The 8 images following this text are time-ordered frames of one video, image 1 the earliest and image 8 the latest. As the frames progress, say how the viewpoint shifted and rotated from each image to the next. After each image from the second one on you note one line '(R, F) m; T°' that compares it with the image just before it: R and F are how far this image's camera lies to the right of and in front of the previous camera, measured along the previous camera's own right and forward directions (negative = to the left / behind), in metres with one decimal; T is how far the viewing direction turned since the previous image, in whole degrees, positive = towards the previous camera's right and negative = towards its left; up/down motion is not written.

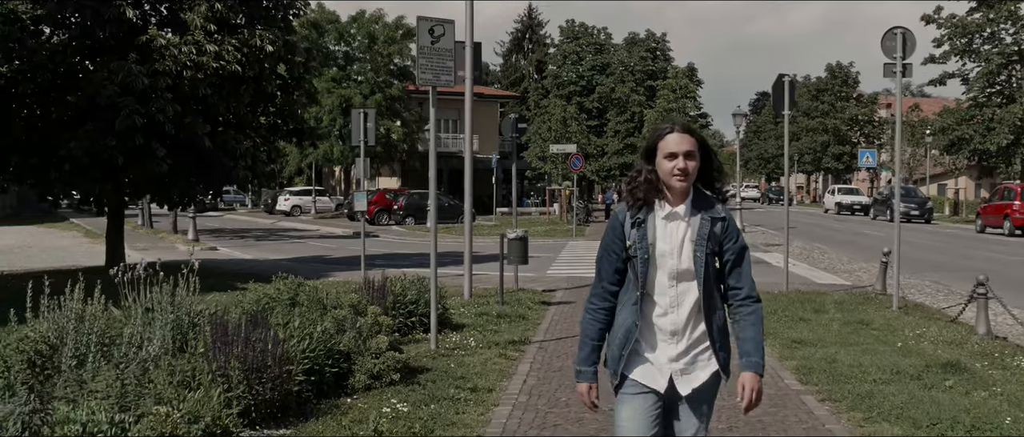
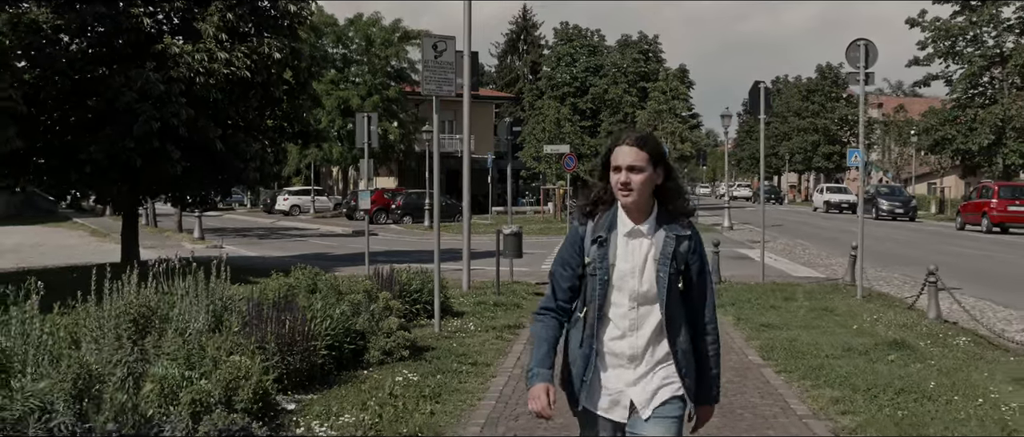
(0.0, -1.0) m; 0°
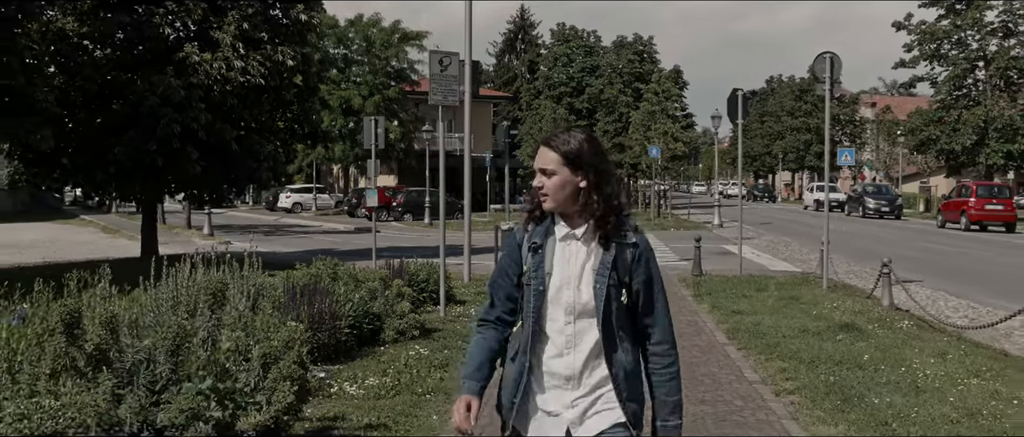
(0.0, -1.2) m; 0°
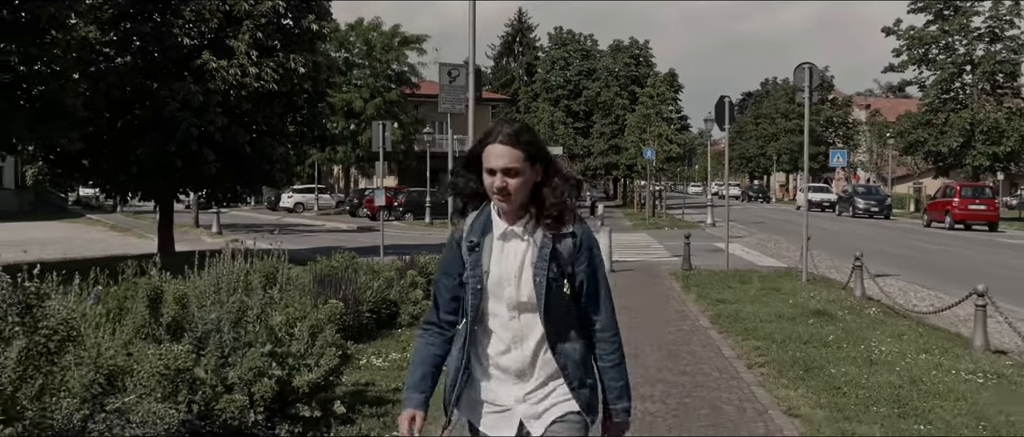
(0.0, -1.0) m; 0°
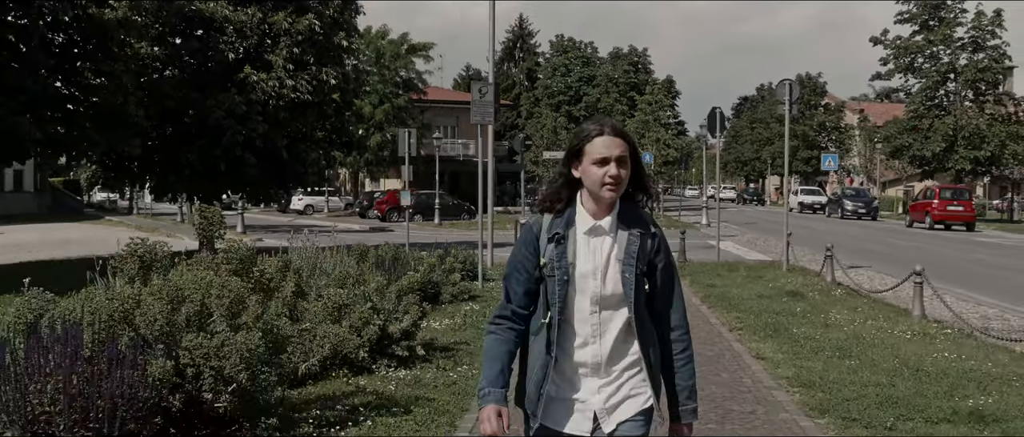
(-0.2, -2.0) m; 0°
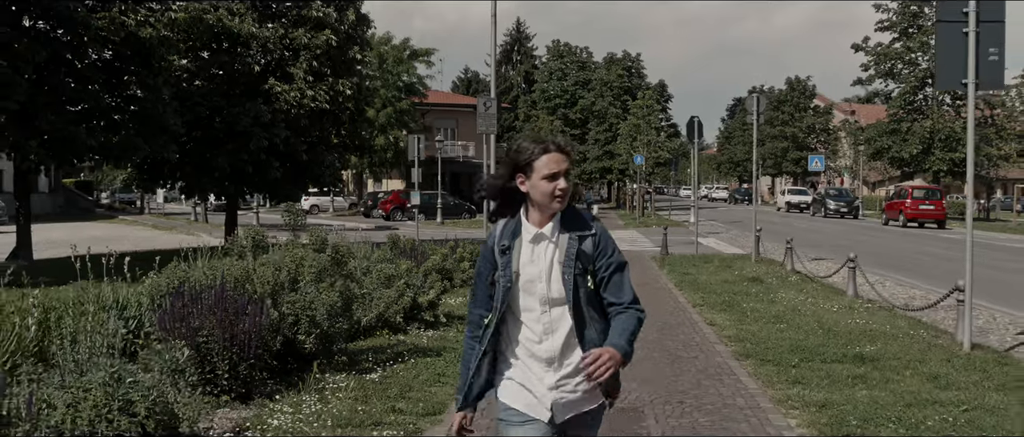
(0.0, -2.1) m; 0°
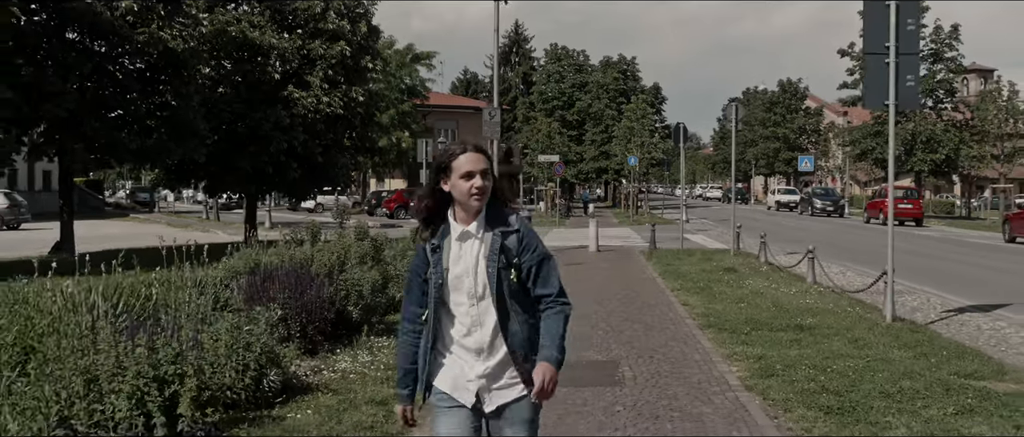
(-0.1, -1.9) m; 0°
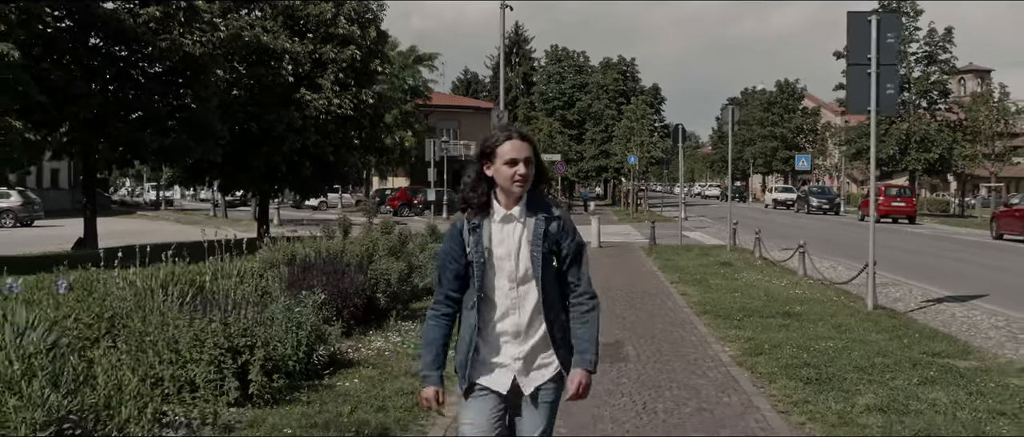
(-0.1, -0.9) m; 0°
